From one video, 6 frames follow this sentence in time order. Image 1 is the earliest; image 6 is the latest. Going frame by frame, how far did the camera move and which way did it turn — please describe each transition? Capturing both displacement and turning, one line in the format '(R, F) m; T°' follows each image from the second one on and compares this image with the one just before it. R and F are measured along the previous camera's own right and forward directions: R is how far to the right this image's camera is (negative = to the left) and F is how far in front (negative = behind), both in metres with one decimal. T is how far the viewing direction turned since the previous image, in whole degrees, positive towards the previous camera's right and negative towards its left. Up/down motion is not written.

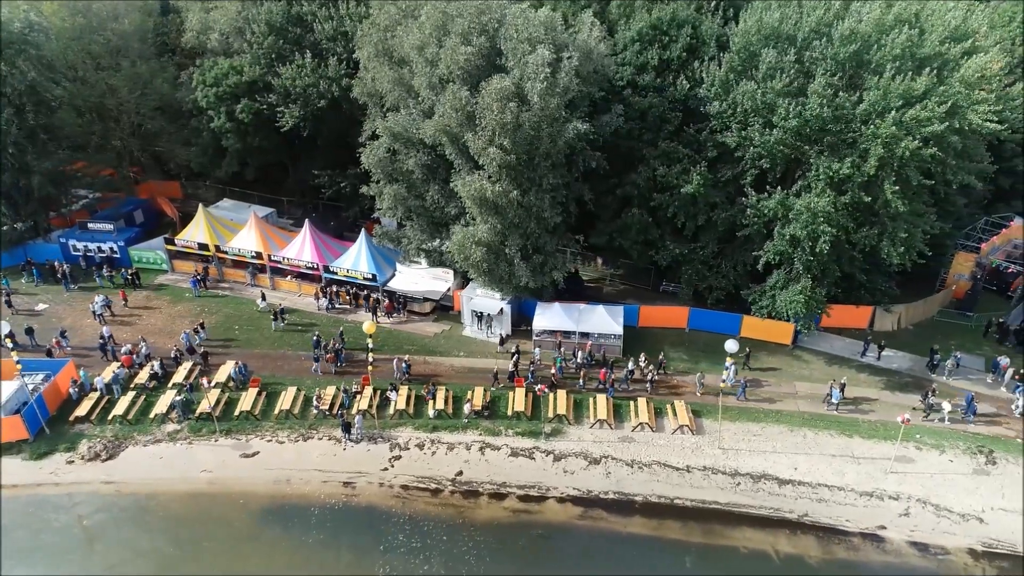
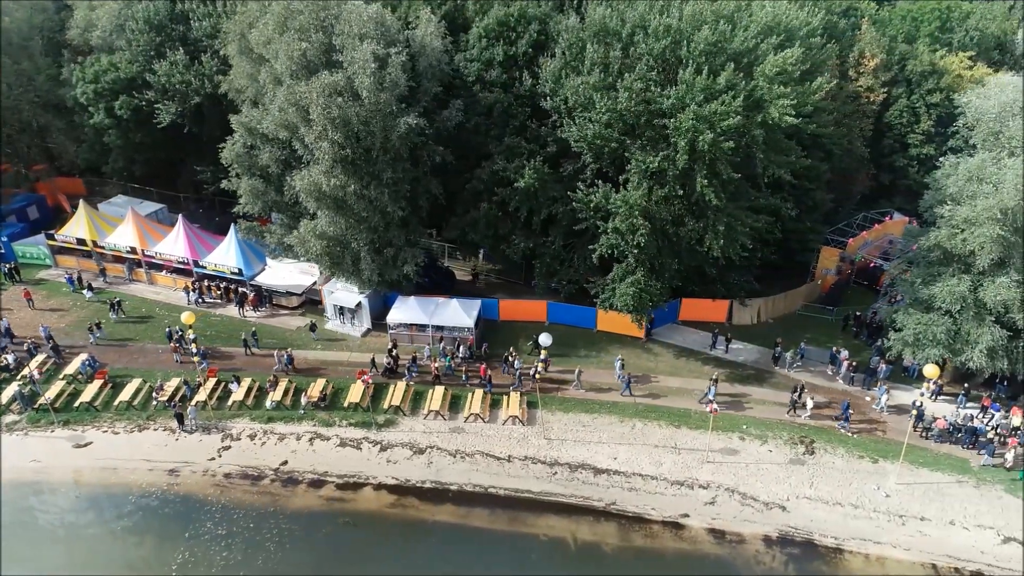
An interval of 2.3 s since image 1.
(+5.1, -0.3) m; 0°
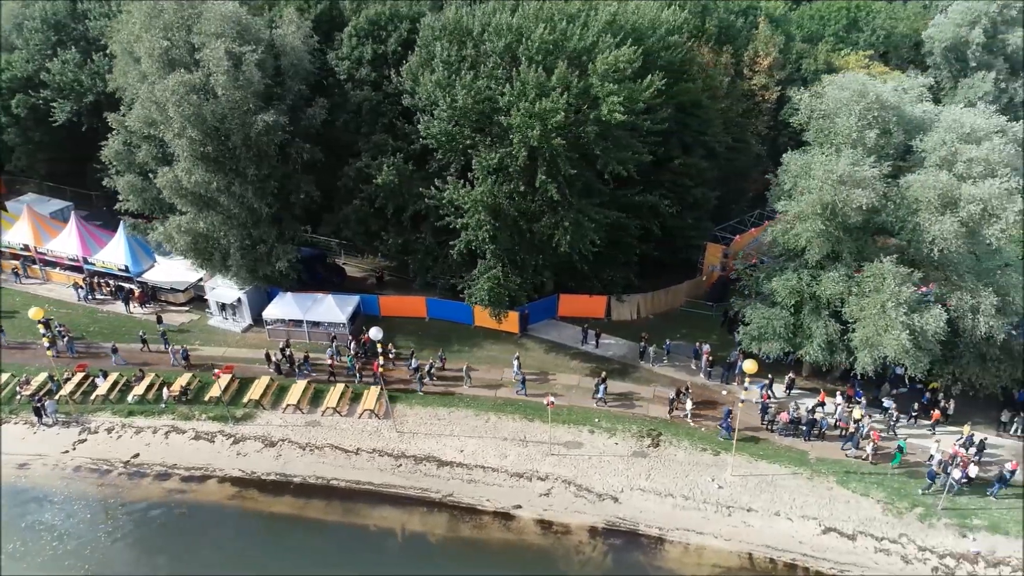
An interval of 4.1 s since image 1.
(+4.4, -0.3) m; 0°
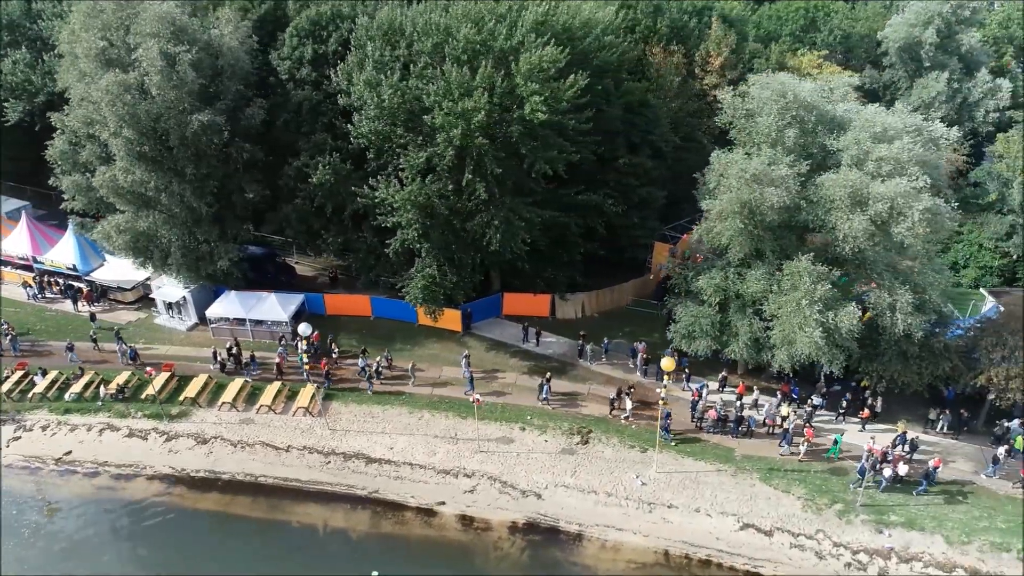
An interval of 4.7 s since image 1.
(+2.1, -0.2) m; 0°
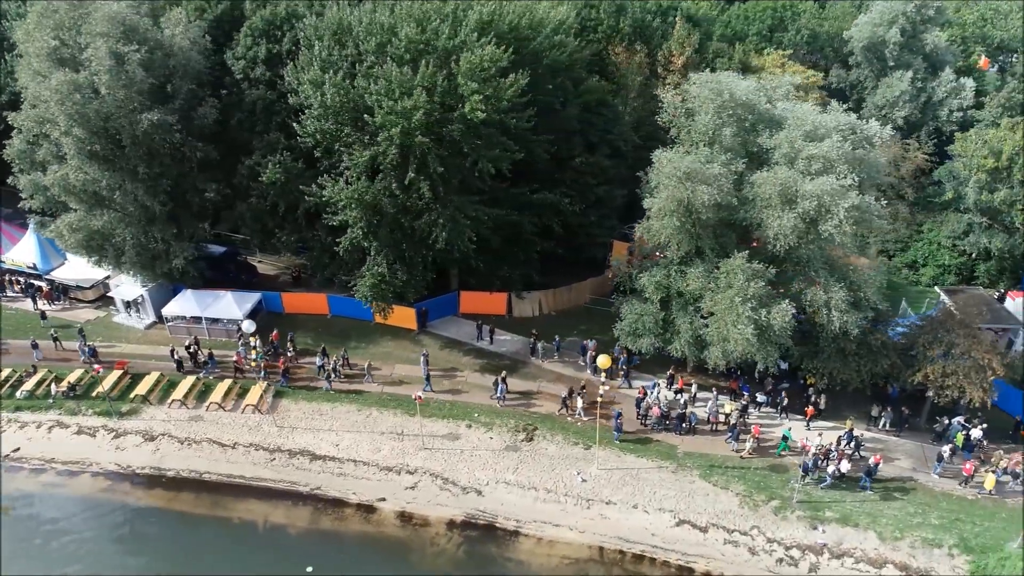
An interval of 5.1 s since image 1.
(+1.6, -0.1) m; 0°
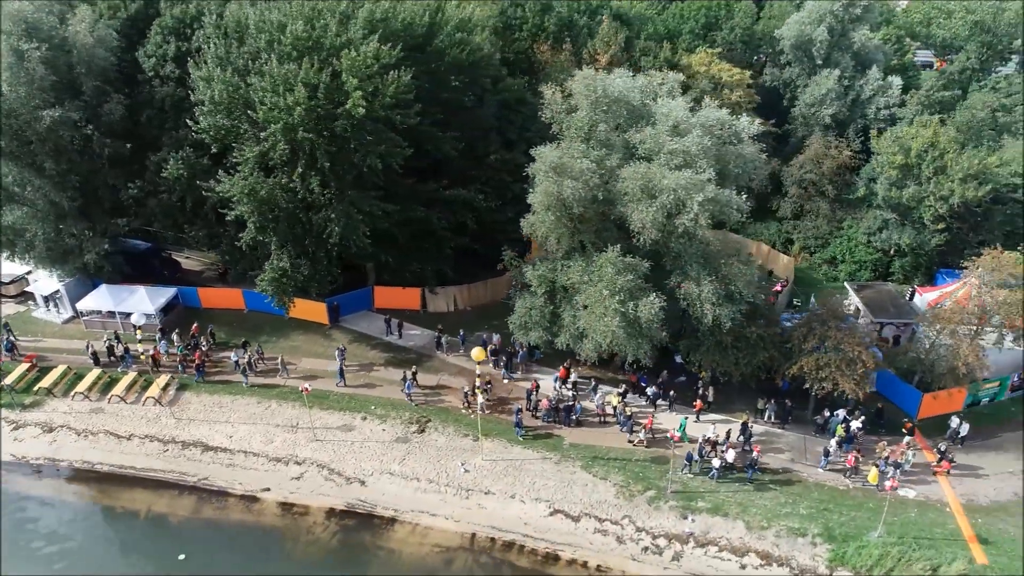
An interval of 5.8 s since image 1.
(+3.3, -0.4) m; 0°
